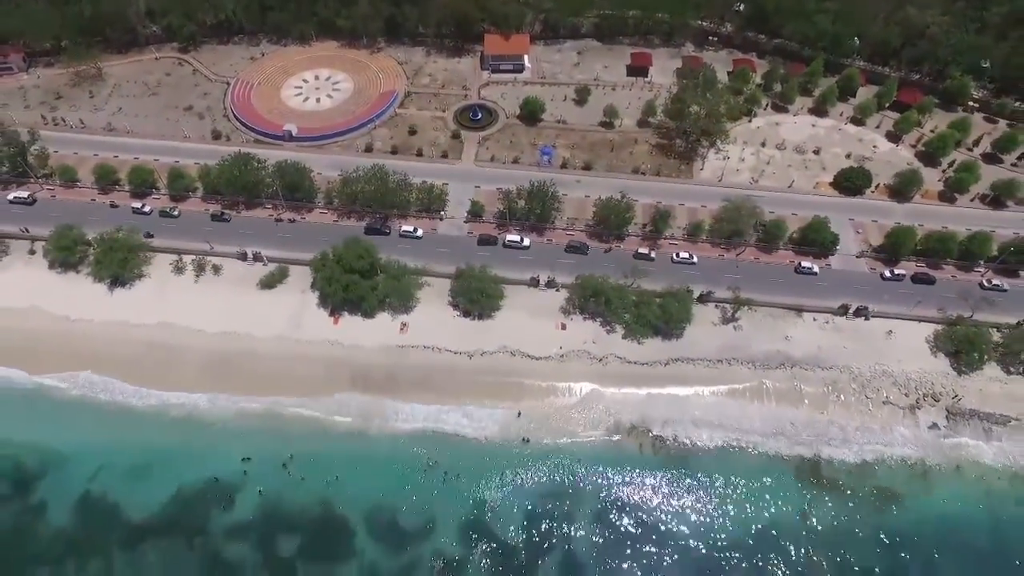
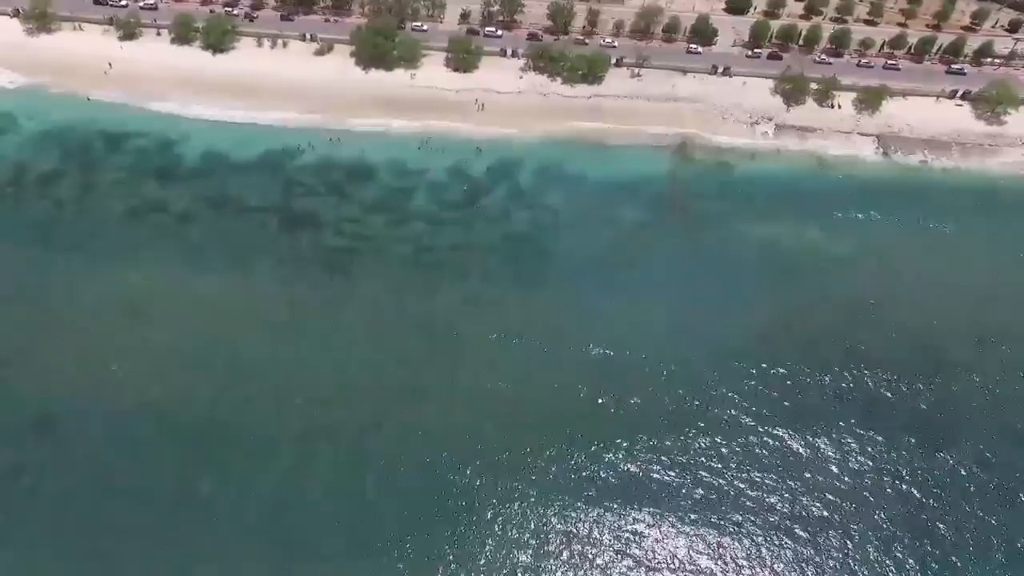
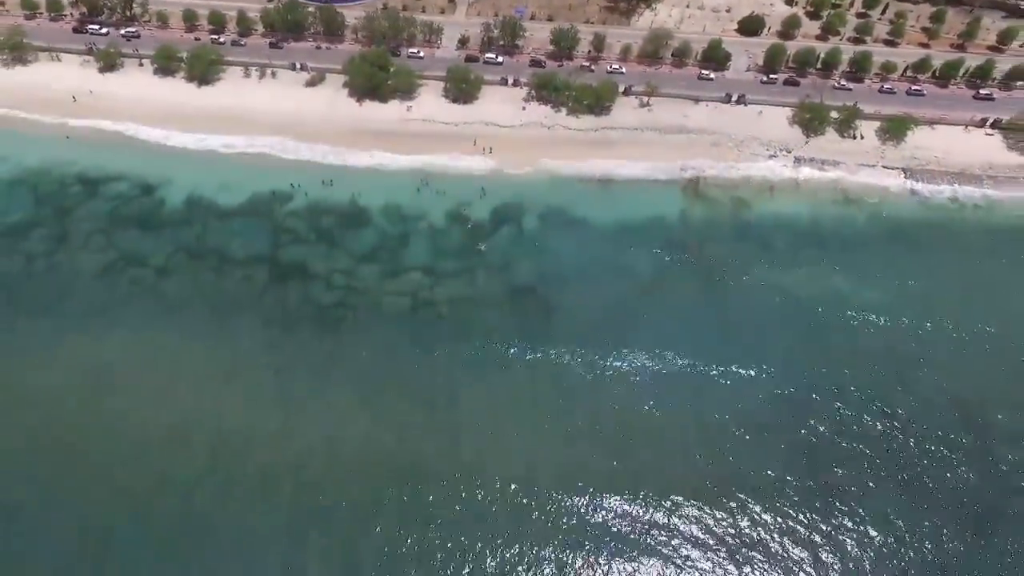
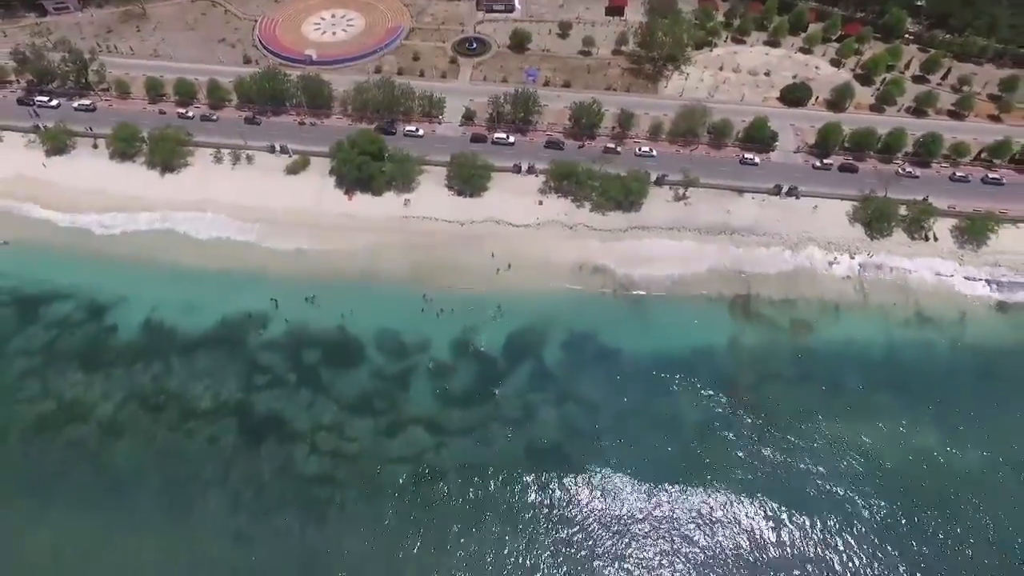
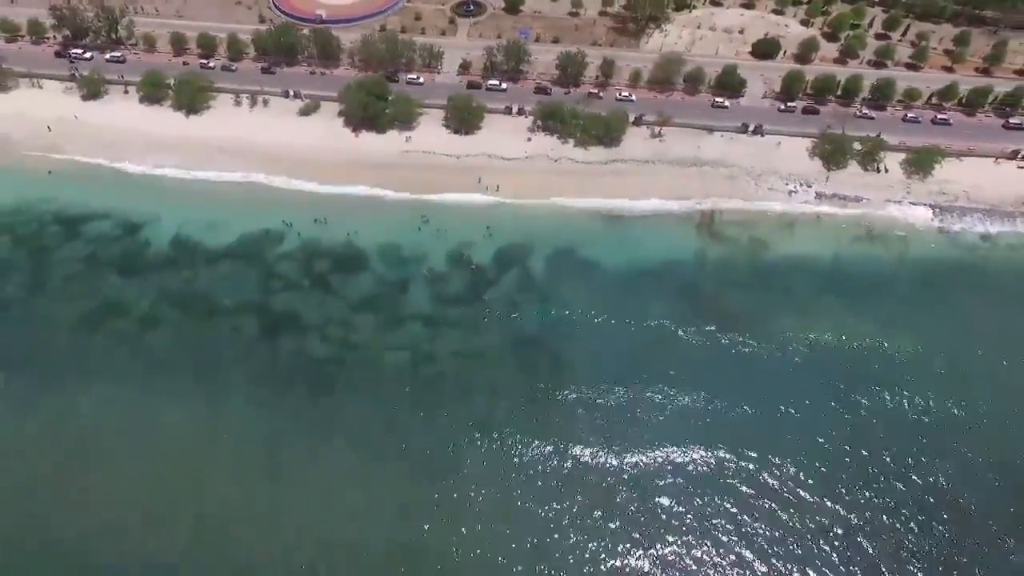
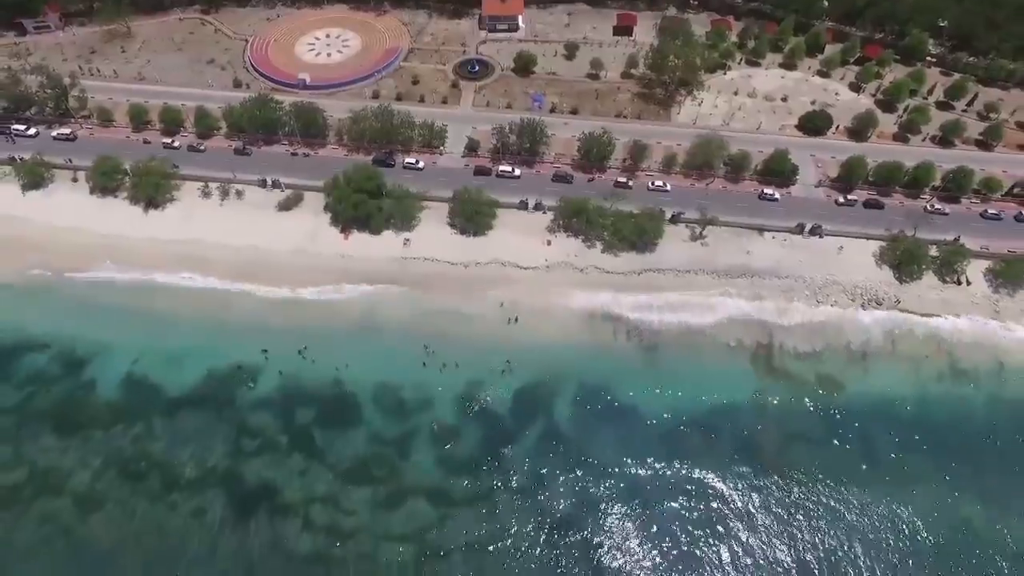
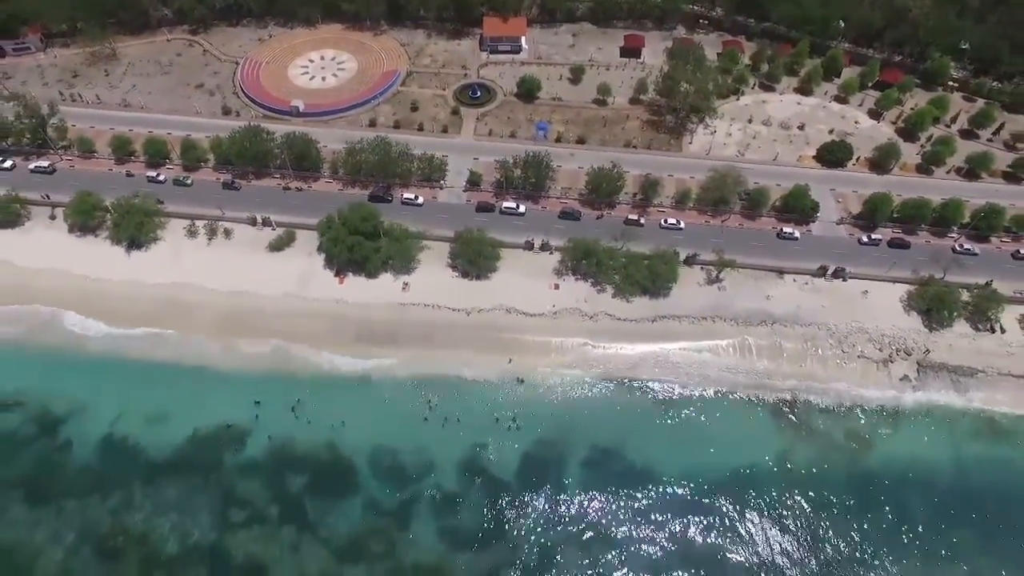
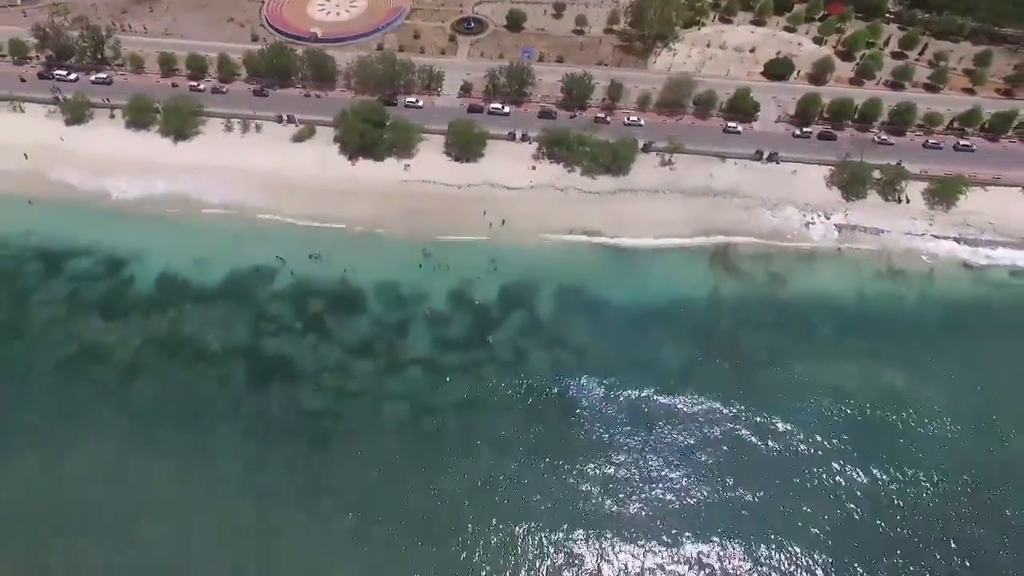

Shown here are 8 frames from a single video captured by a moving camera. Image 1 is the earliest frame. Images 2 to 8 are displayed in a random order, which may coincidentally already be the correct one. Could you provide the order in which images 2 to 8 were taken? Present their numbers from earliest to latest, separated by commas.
7, 6, 4, 8, 5, 3, 2
